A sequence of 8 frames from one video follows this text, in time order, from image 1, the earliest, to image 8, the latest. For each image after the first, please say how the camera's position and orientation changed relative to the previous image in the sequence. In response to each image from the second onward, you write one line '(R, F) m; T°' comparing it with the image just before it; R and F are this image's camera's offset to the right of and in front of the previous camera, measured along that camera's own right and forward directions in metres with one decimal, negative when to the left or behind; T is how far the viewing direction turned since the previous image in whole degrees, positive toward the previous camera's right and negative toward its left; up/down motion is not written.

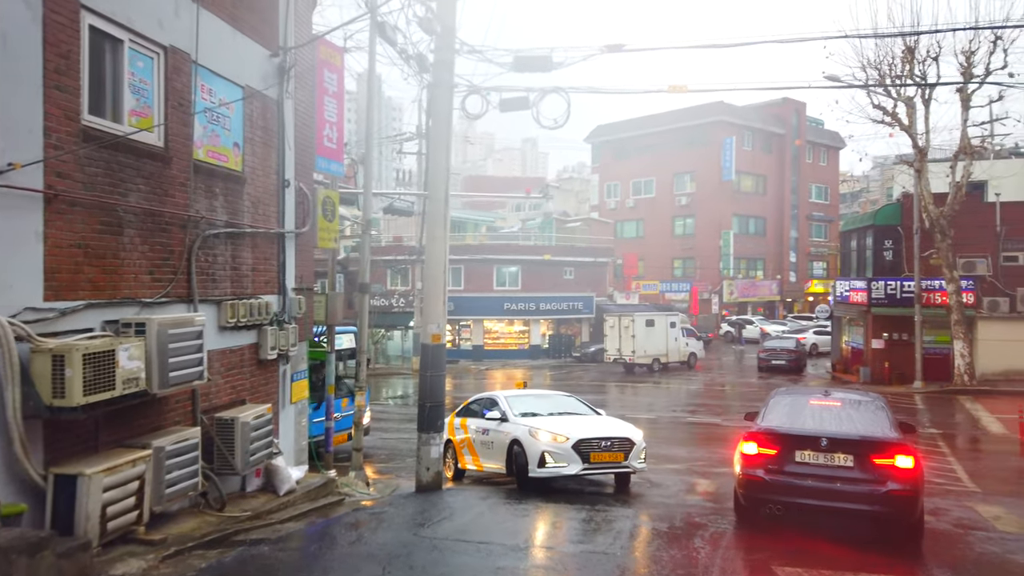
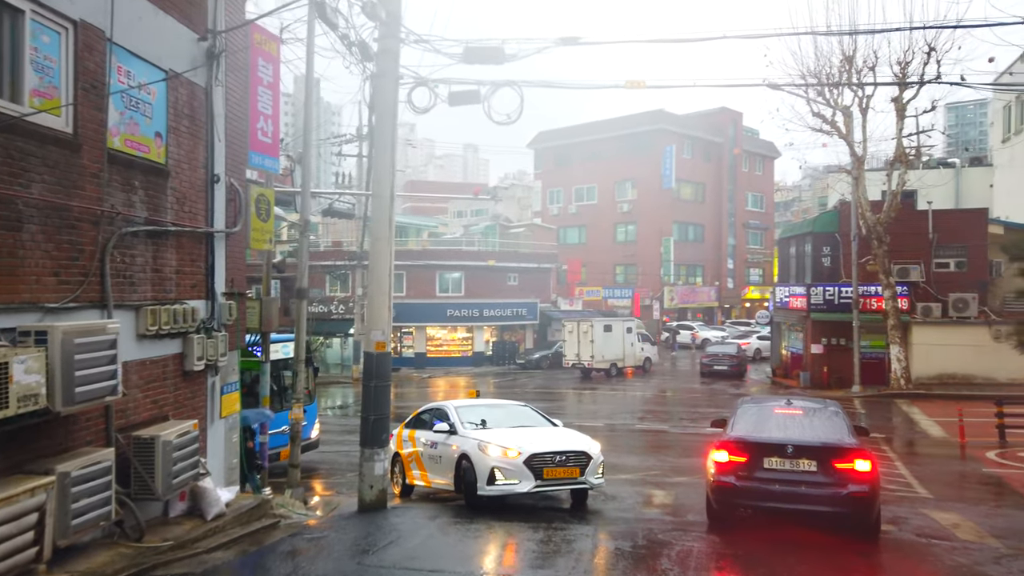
(-0.1, +0.6) m; +5°
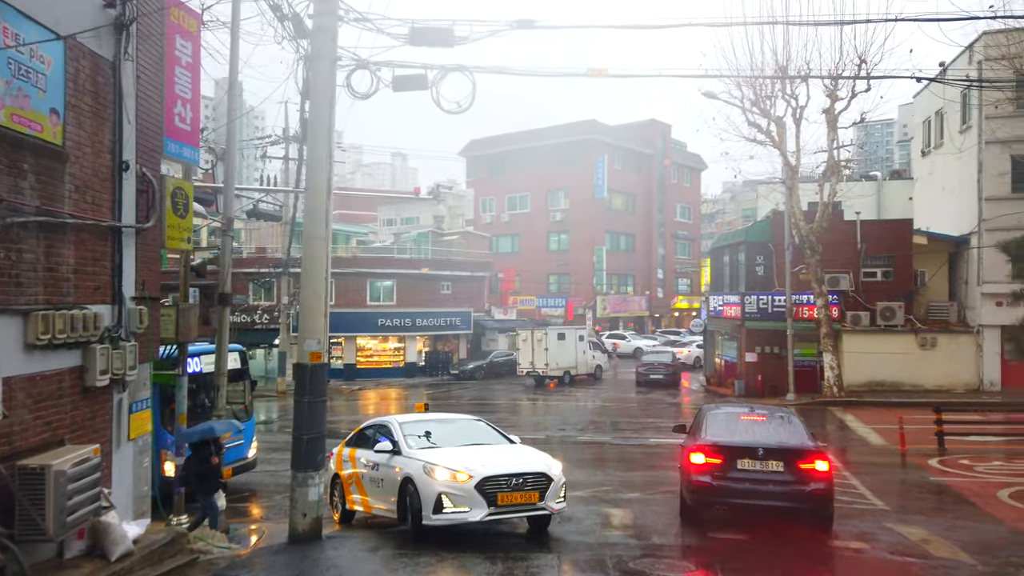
(-0.3, +0.9) m; +5°
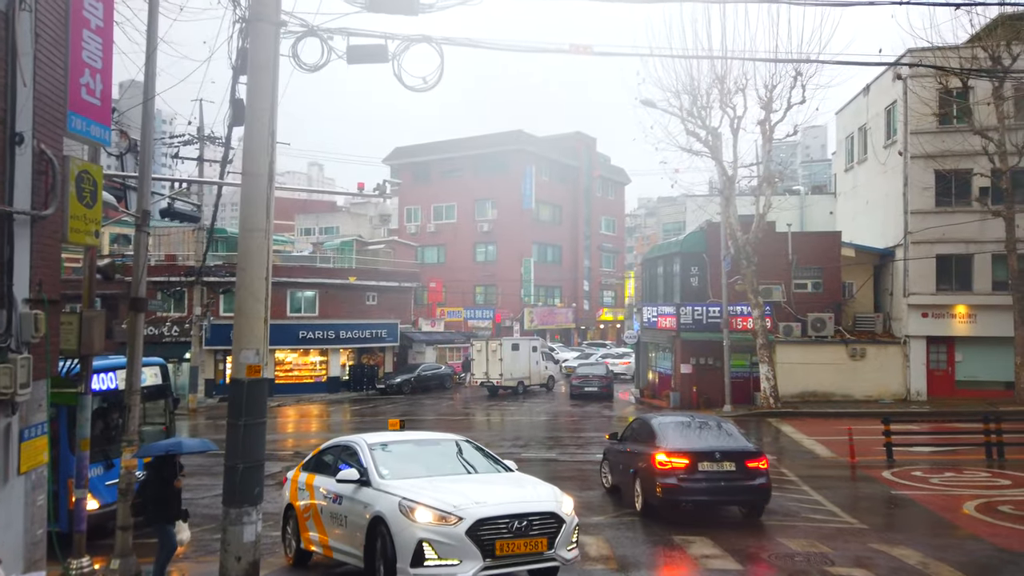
(-0.6, +1.1) m; +6°
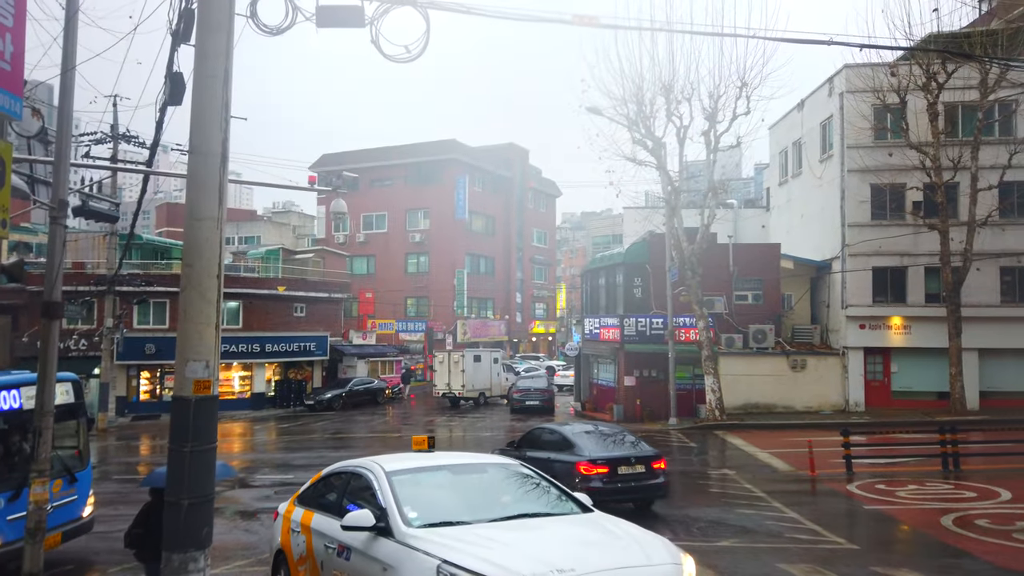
(-0.7, +1.0) m; +6°
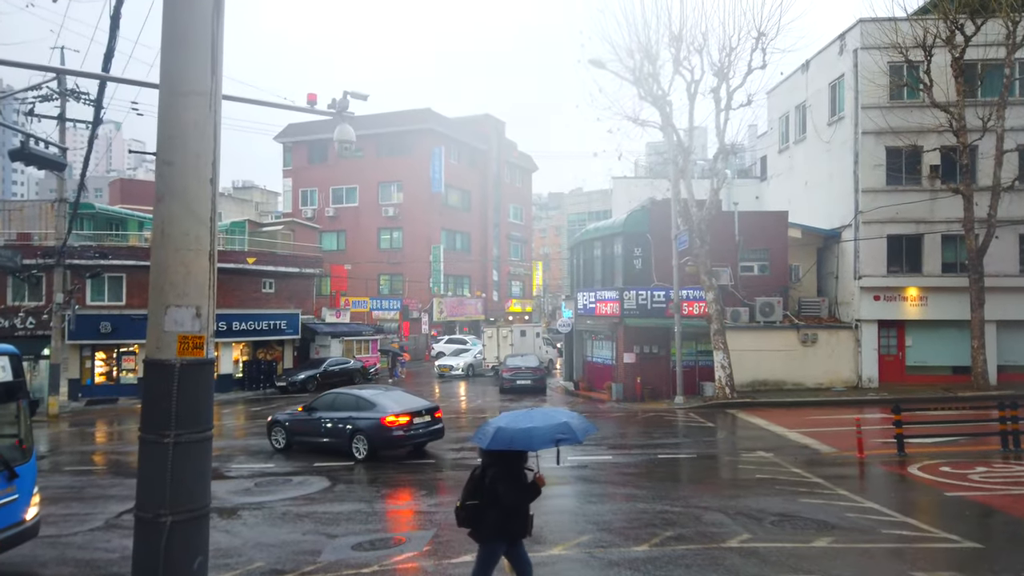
(-1.1, +2.1) m; +3°
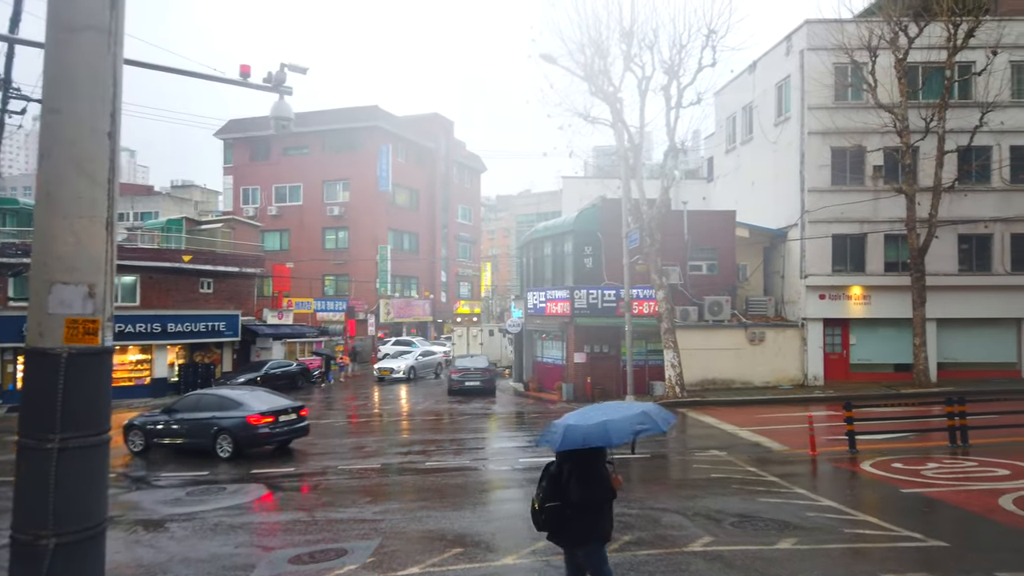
(0.0, +0.6) m; +4°
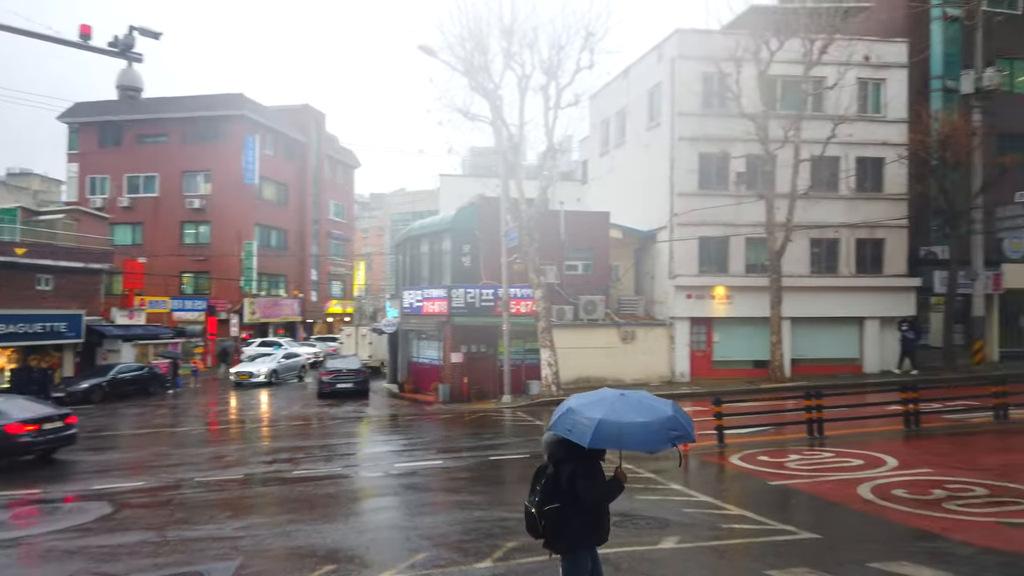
(-0.1, +0.5) m; +10°
